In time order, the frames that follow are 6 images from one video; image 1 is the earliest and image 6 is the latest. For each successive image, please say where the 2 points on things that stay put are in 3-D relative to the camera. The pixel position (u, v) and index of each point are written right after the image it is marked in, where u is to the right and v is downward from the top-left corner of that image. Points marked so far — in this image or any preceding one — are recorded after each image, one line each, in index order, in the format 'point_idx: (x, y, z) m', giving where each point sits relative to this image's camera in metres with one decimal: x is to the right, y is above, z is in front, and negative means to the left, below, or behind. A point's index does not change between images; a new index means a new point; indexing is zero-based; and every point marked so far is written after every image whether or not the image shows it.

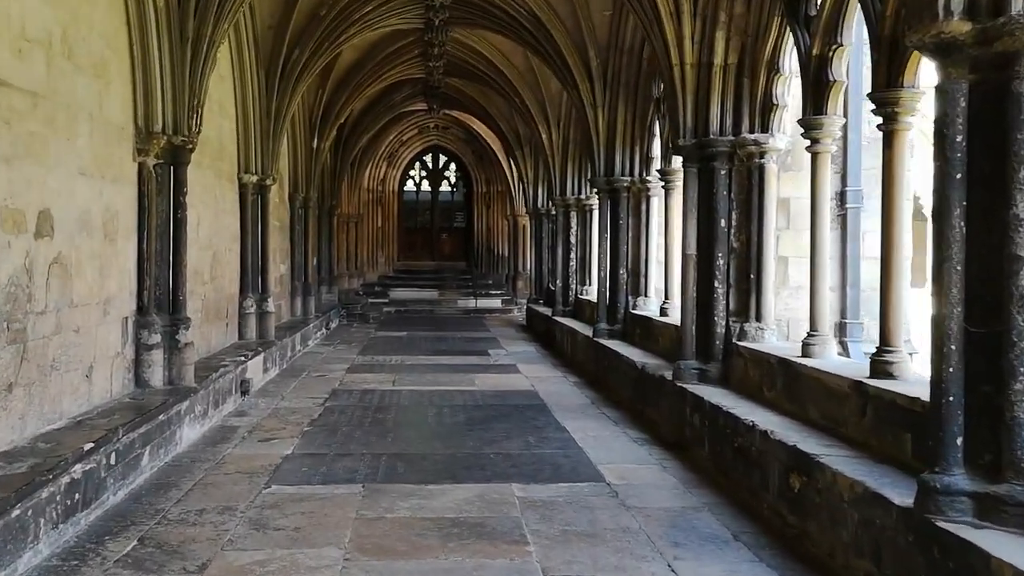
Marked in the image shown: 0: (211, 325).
0: (-2.8, -0.3, +8.1) m
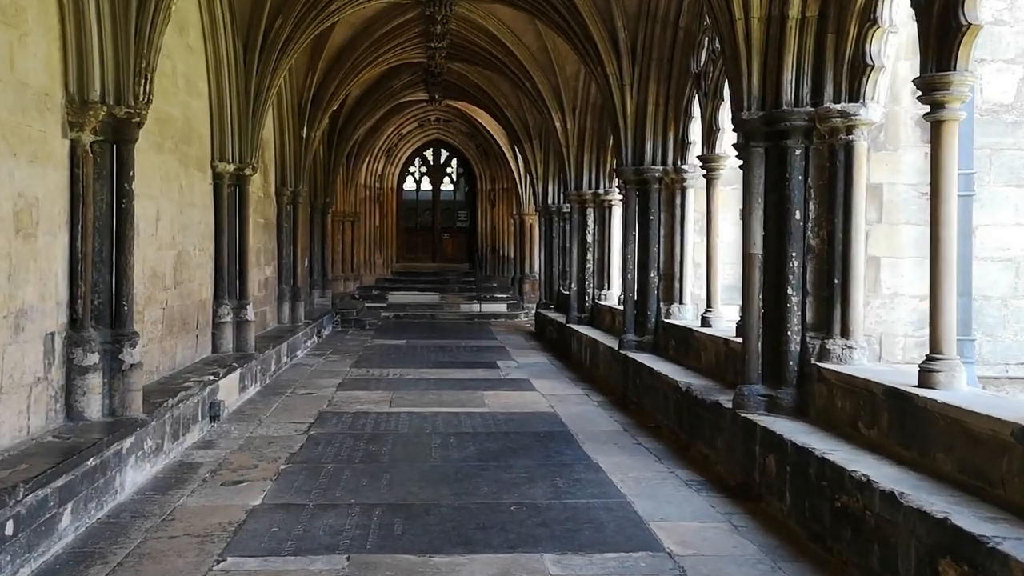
0: (-2.6, -0.4, +6.9) m
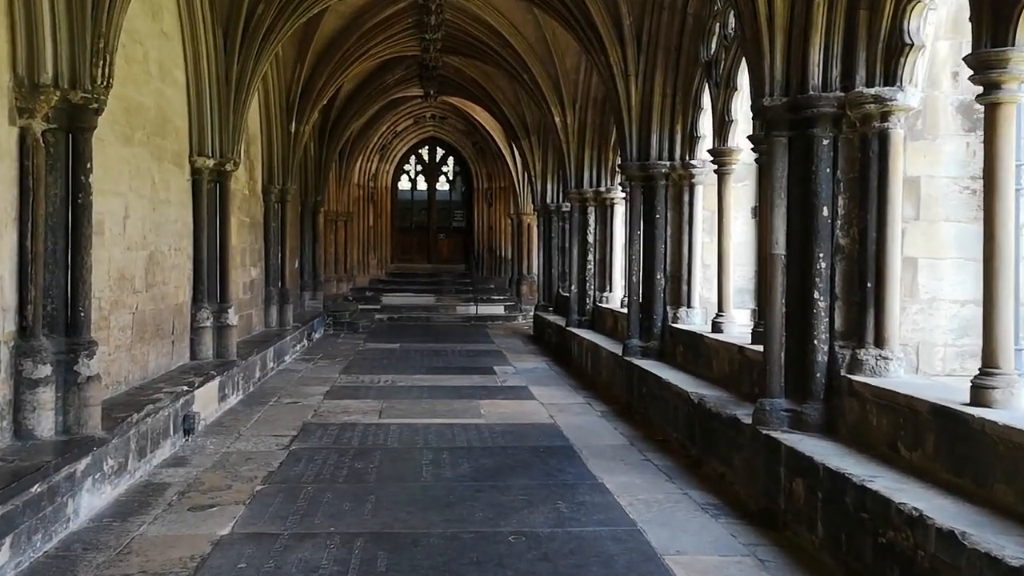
0: (-2.6, -0.4, +6.4) m
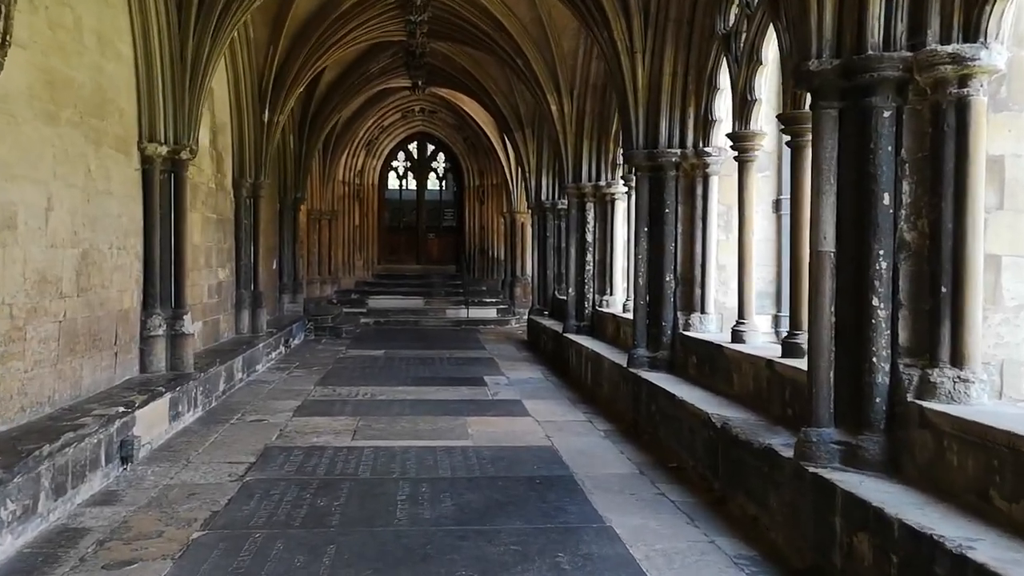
0: (-2.7, -0.4, +5.5) m
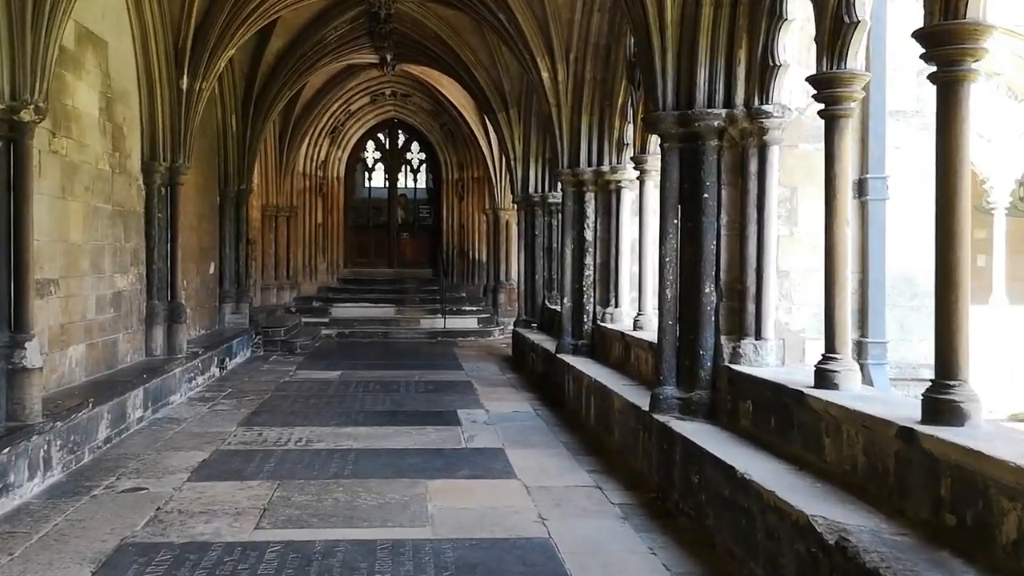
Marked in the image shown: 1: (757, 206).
0: (-2.8, -0.5, +3.5) m
1: (+1.4, +0.5, +4.9) m
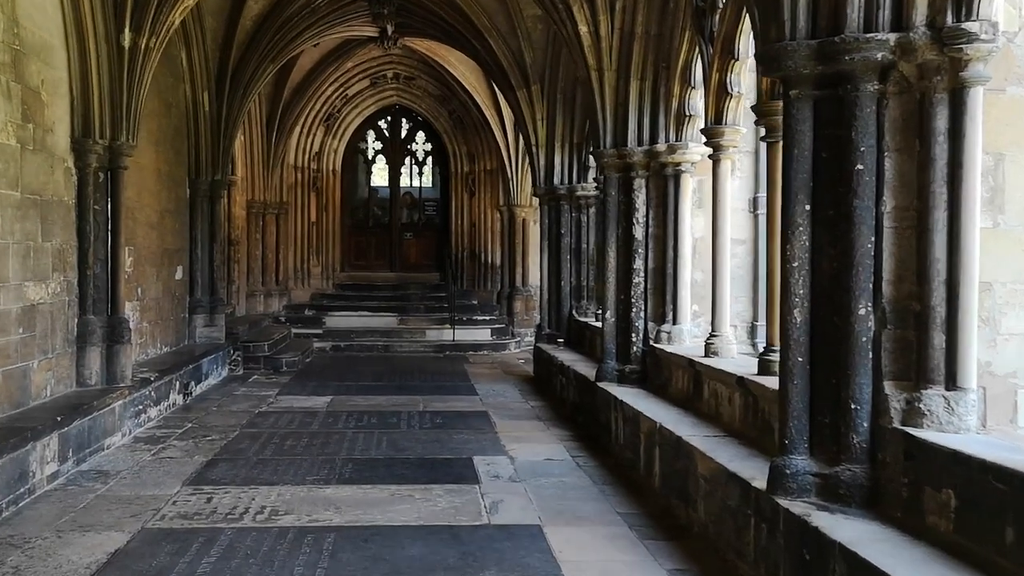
0: (-2.6, -0.6, +1.8) m
1: (+1.5, +0.4, +3.2) m
